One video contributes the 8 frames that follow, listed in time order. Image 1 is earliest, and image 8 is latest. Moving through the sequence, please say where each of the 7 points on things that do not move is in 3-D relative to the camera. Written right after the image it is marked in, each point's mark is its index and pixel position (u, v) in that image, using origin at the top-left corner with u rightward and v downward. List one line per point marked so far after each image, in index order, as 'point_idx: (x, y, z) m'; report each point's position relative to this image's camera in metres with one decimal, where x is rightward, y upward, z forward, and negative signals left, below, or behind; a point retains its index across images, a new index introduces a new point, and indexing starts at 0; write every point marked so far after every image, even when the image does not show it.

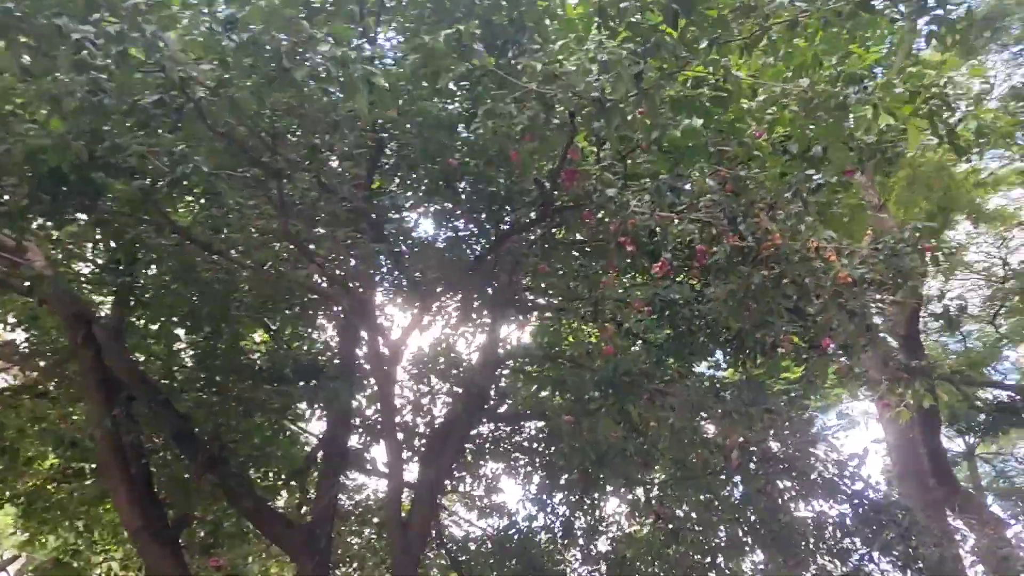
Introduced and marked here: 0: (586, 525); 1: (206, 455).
0: (+0.5, -1.5, +5.1) m
1: (-1.7, -0.9, +4.6) m
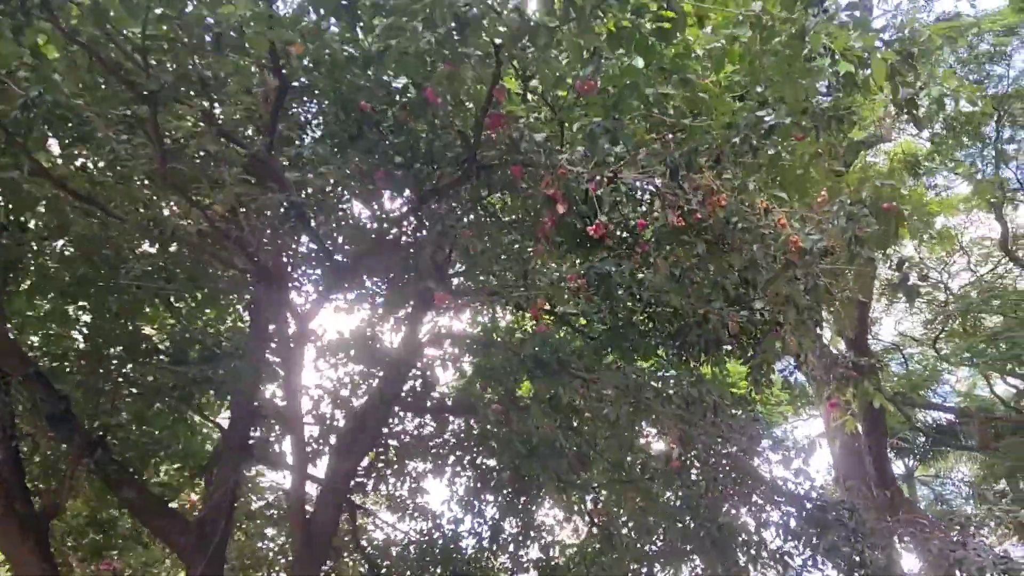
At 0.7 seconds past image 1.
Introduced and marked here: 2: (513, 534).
0: (0.0, -1.4, +4.7) m
1: (-2.2, -0.8, +4.0) m
2: (0.0, -1.4, +4.7) m
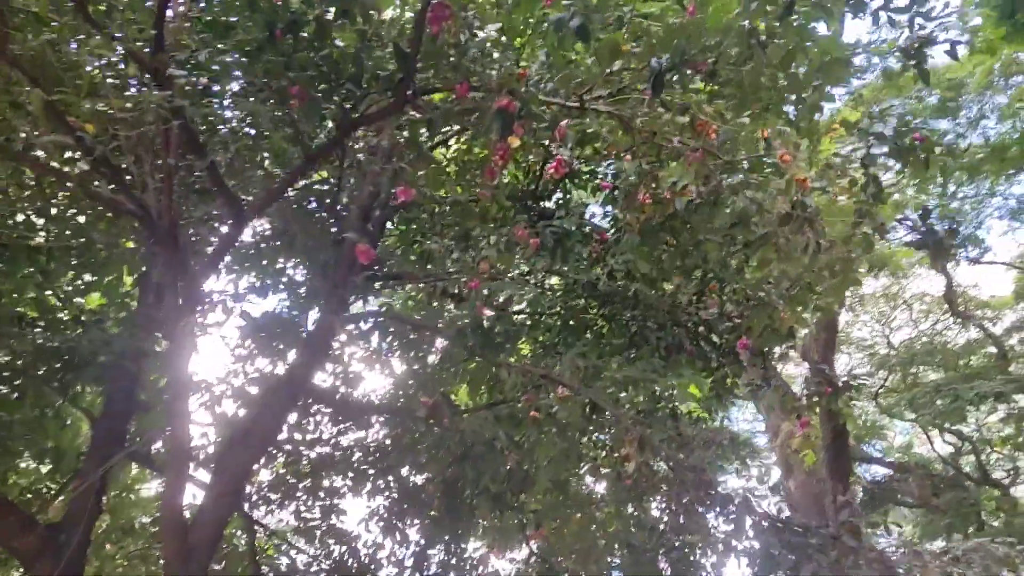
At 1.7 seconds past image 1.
0: (-0.4, -1.3, +4.0) m
1: (-2.4, -0.5, +3.3) m
2: (-0.4, -1.3, +4.0) m
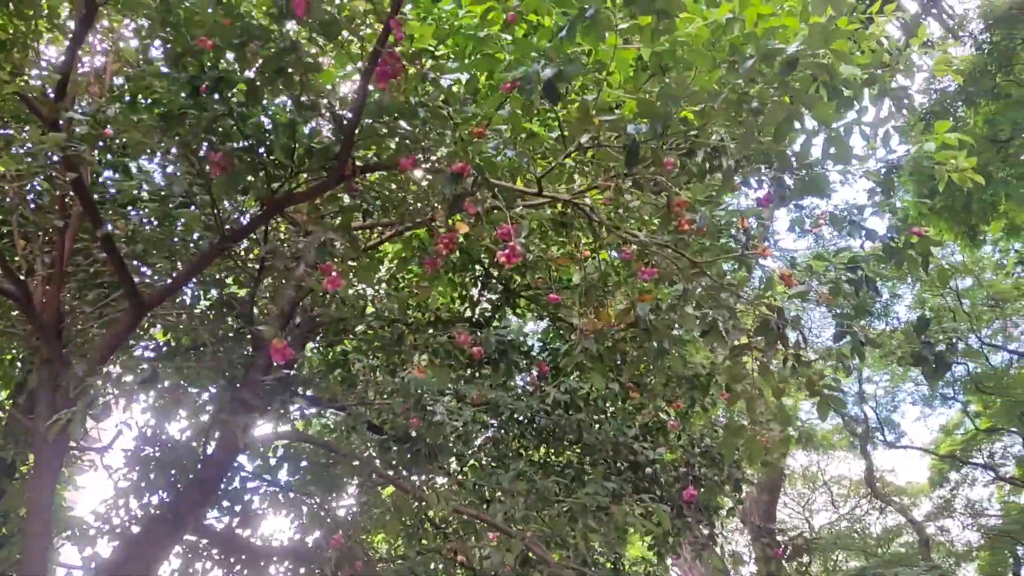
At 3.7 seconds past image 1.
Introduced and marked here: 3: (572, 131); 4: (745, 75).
0: (-0.7, -1.8, +3.3) m
1: (-2.7, -0.8, +2.5) m
2: (-0.7, -1.9, +3.3) m
3: (+0.2, +0.4, +2.0) m
4: (+0.5, +0.5, +1.9) m
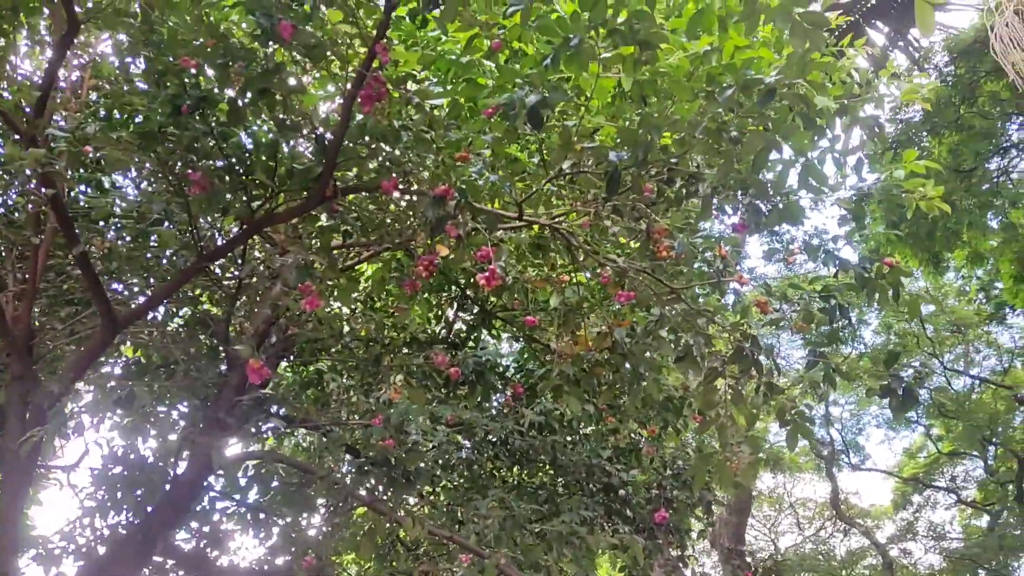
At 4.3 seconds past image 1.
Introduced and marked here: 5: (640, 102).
0: (-0.9, -1.9, +3.3) m
1: (-2.8, -0.8, +2.4) m
2: (-0.9, -1.9, +3.2) m
3: (+0.1, +0.3, +2.0) m
4: (+0.5, +0.4, +1.9) m
5: (+0.3, +0.5, +2.0) m
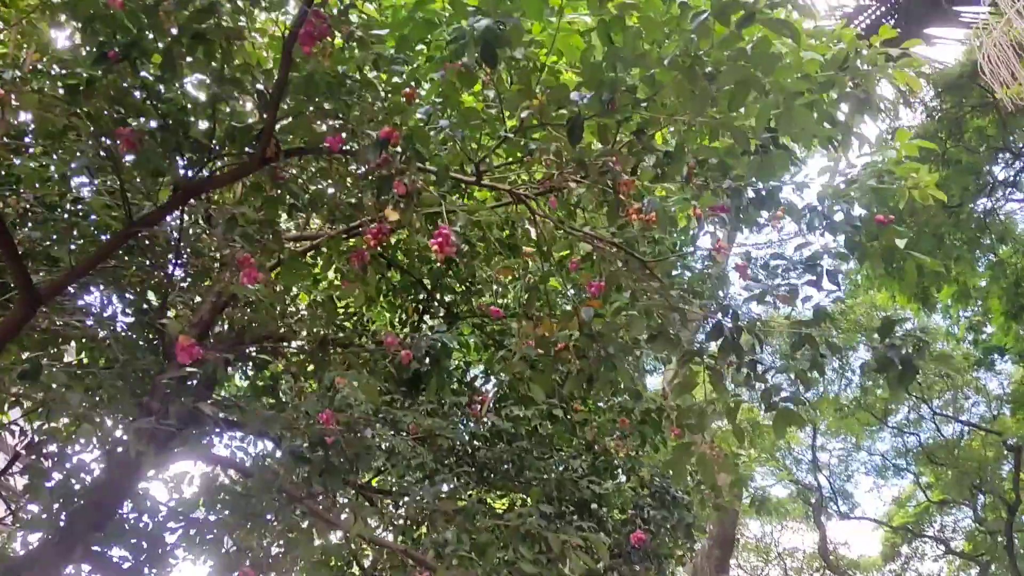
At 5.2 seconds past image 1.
0: (-1.0, -1.9, +2.9) m
1: (-2.9, -0.7, +2.1) m
2: (-1.0, -1.9, +2.9) m
3: (0.0, +0.4, +1.8) m
4: (+0.4, +0.5, +1.7) m
5: (+0.2, +0.6, +1.8) m
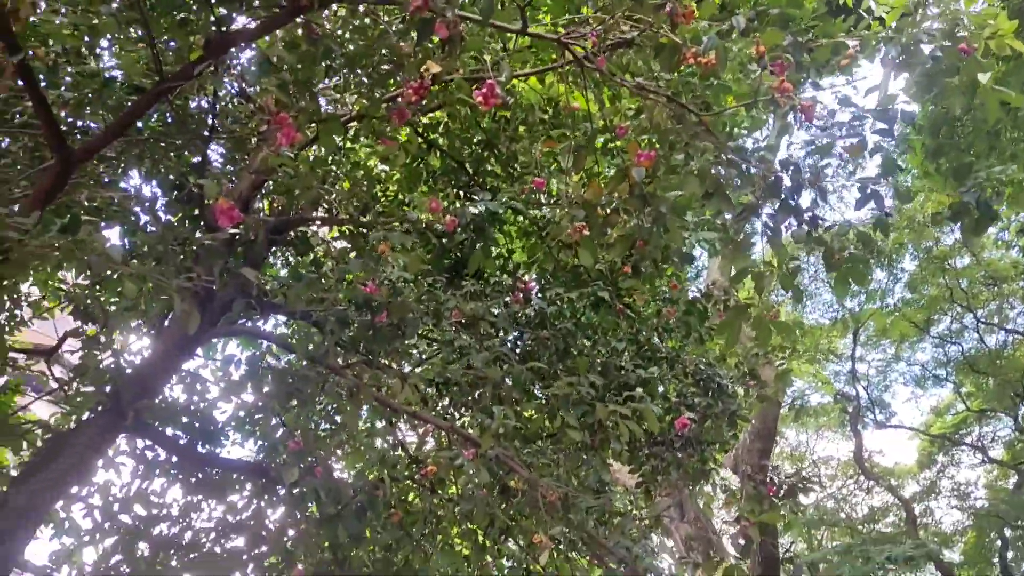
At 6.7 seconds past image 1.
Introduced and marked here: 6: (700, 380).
0: (-0.8, -1.4, +3.1) m
1: (-2.8, -0.3, +2.2) m
2: (-0.8, -1.4, +3.0) m
3: (+0.1, +0.8, +1.7) m
4: (+0.5, +0.8, +1.6) m
5: (+0.3, +0.9, +1.6) m
6: (+0.9, -0.4, +3.8) m
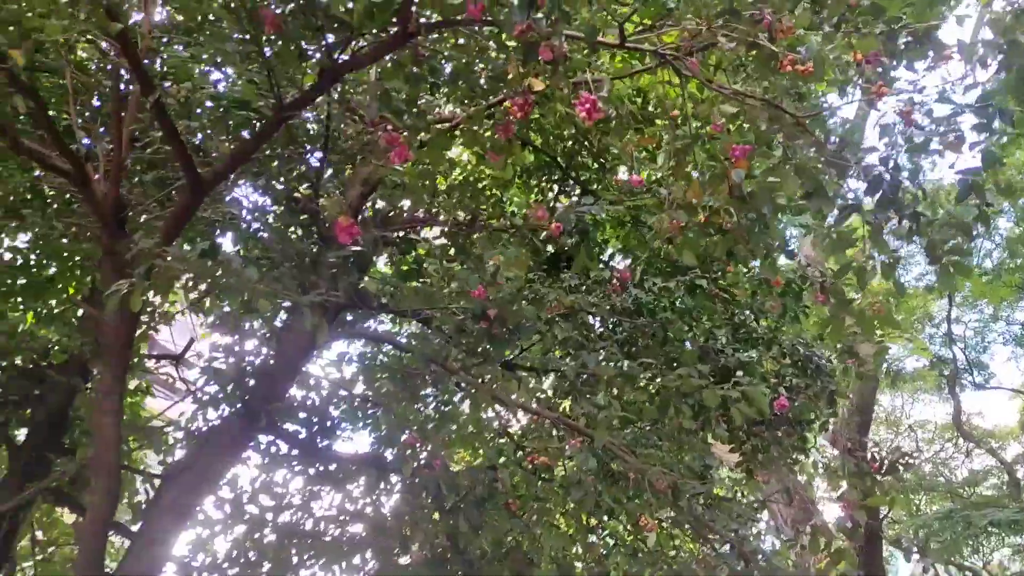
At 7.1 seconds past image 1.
0: (-0.4, -1.4, +3.3) m
1: (-2.4, -0.4, +2.6) m
2: (-0.4, -1.4, +3.2) m
3: (+0.3, +0.7, +1.8) m
4: (+0.7, +0.8, +1.6) m
5: (+0.5, +0.9, +1.7) m
6: (+1.4, -0.3, +3.9) m
